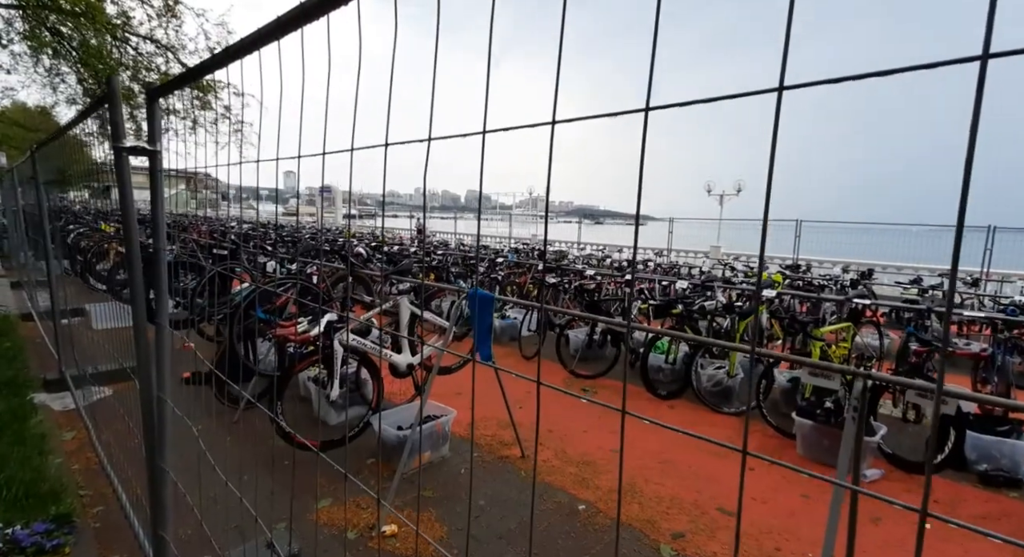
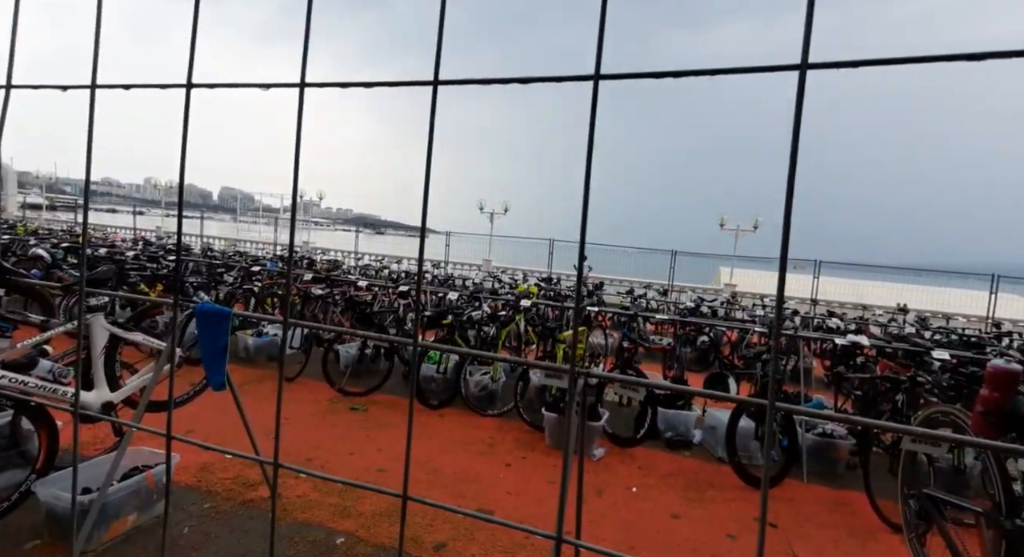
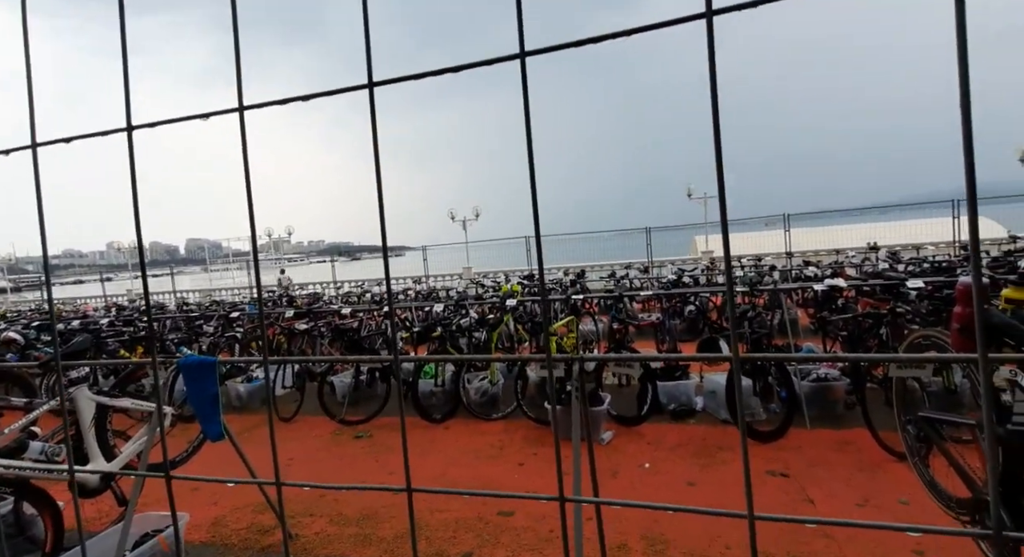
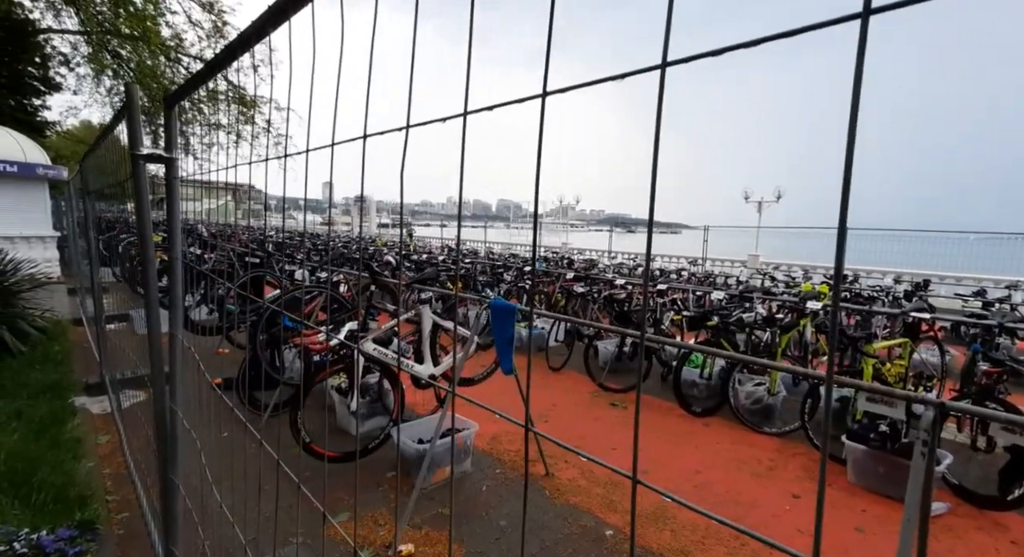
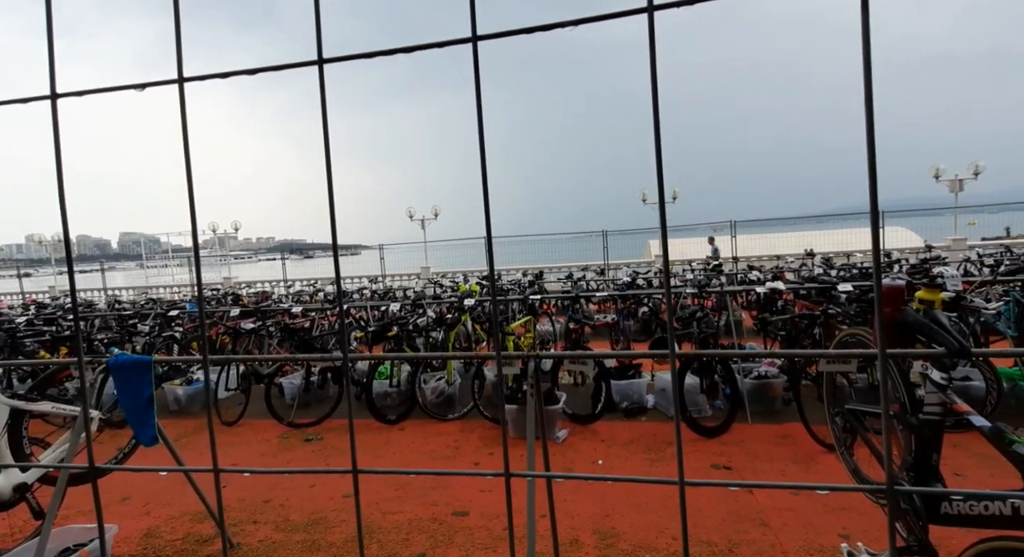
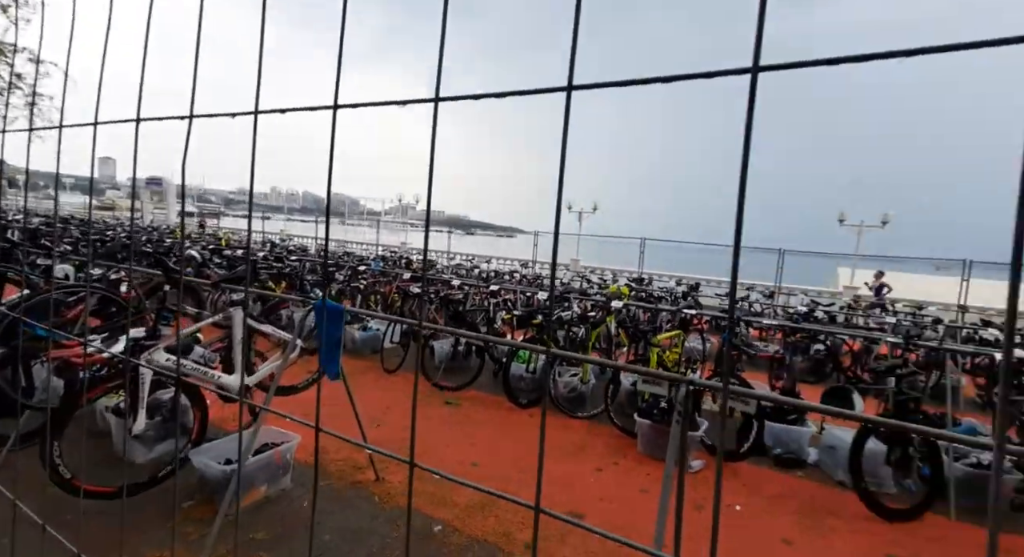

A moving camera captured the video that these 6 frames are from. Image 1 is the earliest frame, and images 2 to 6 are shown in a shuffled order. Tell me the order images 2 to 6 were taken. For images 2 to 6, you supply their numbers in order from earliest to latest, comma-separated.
4, 6, 2, 3, 5
